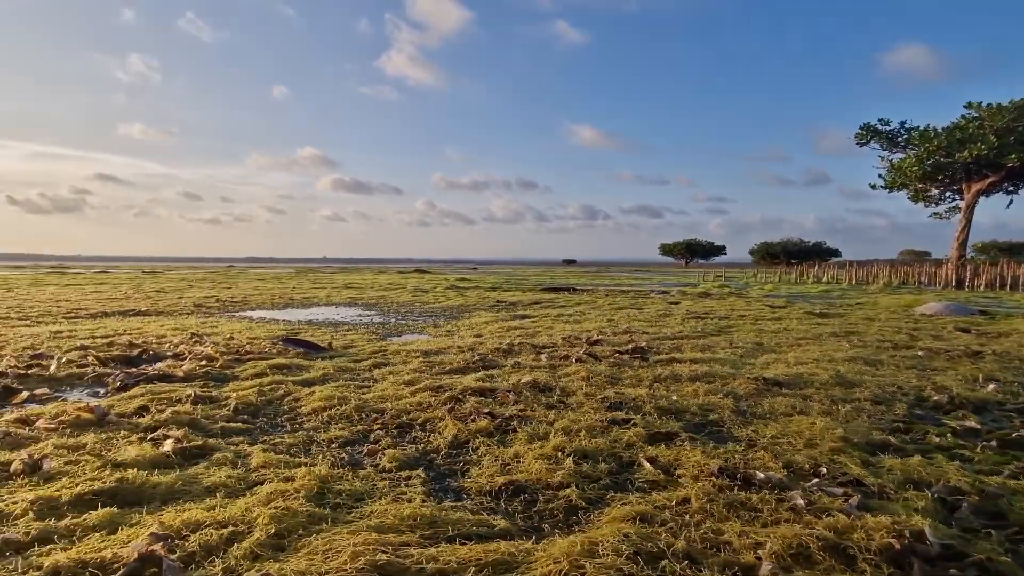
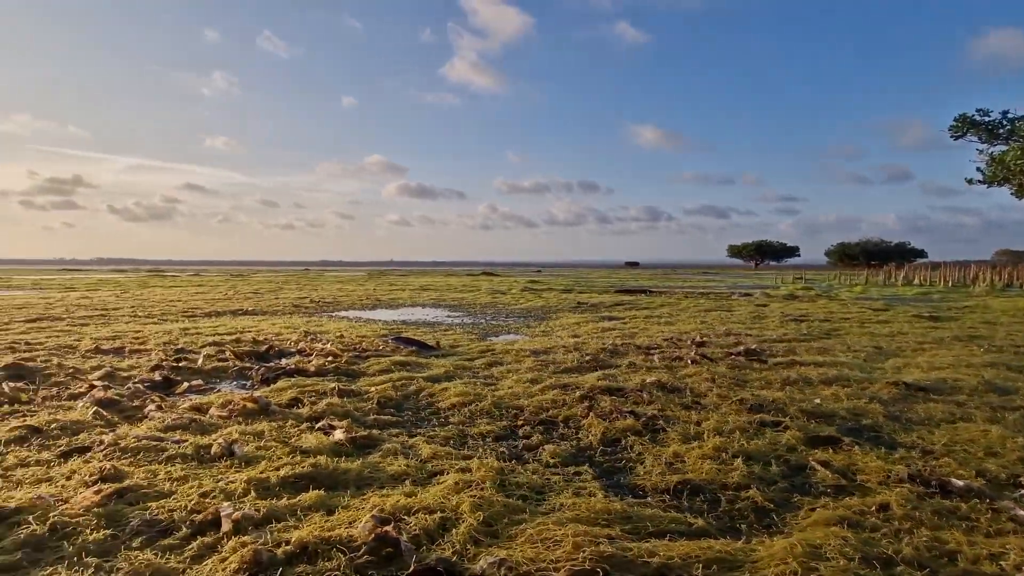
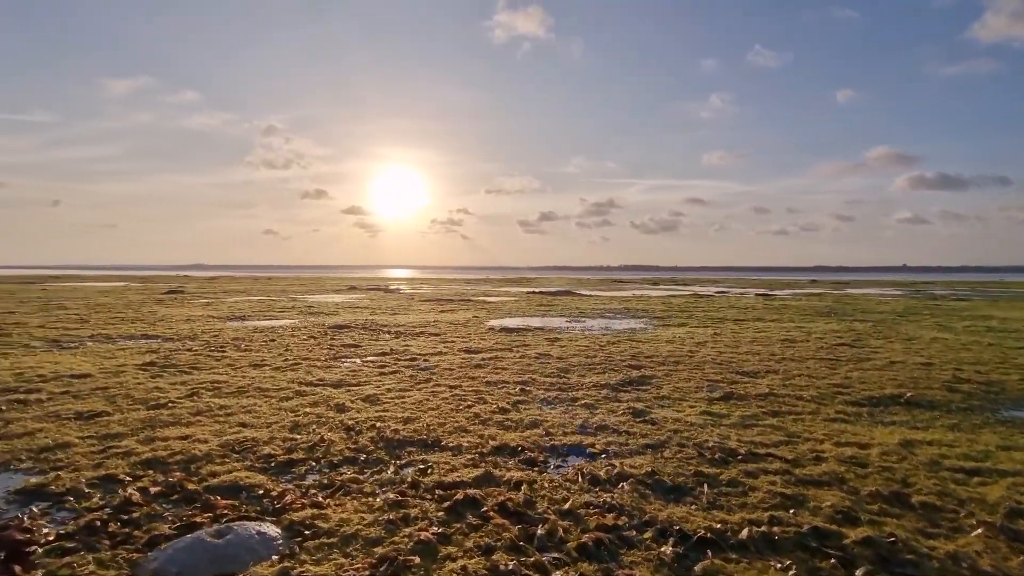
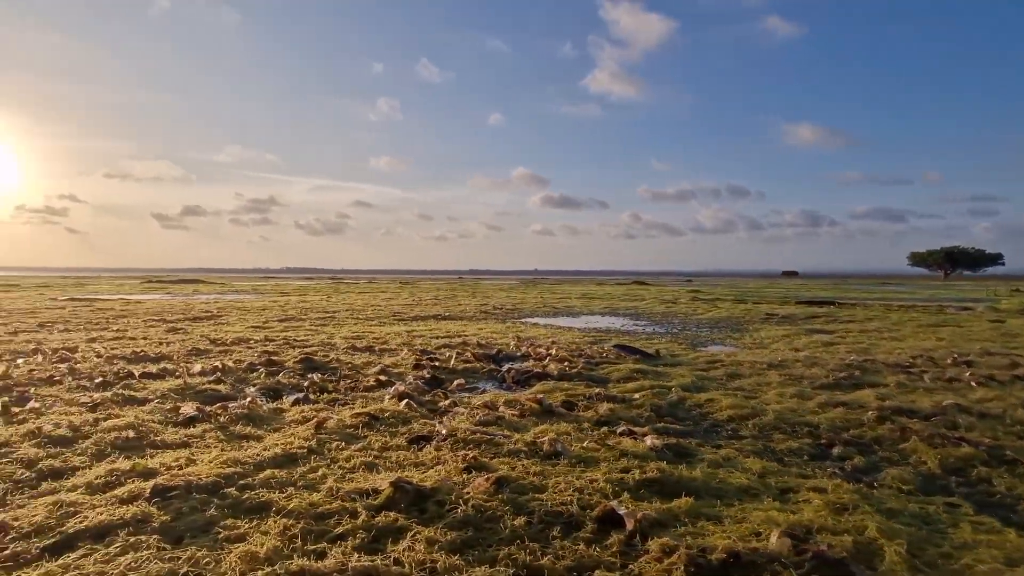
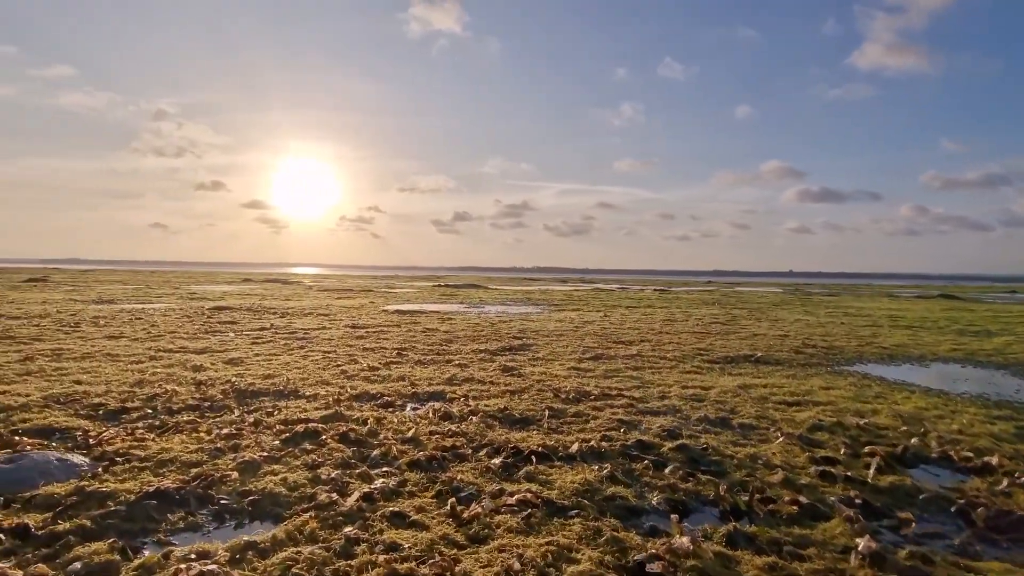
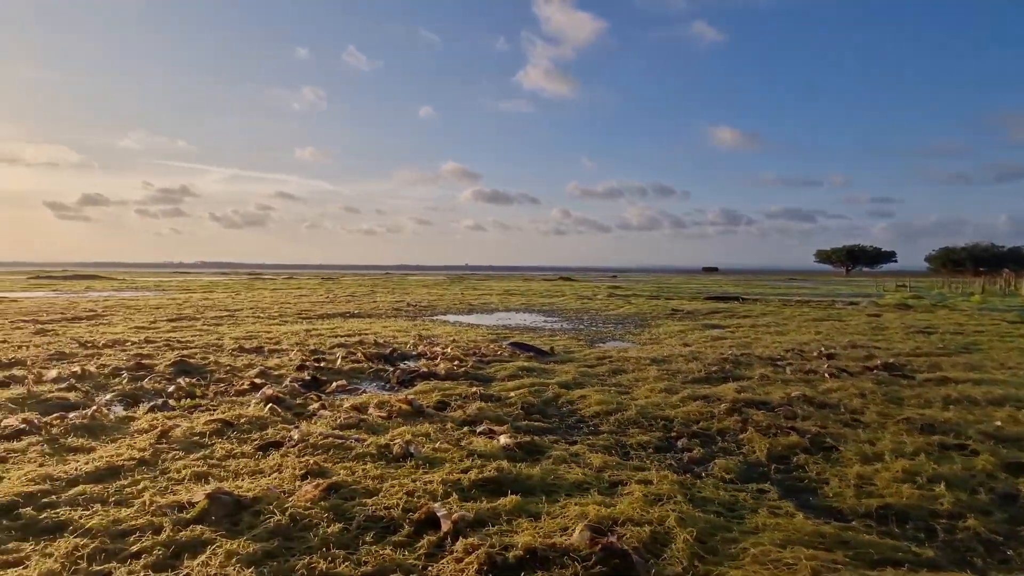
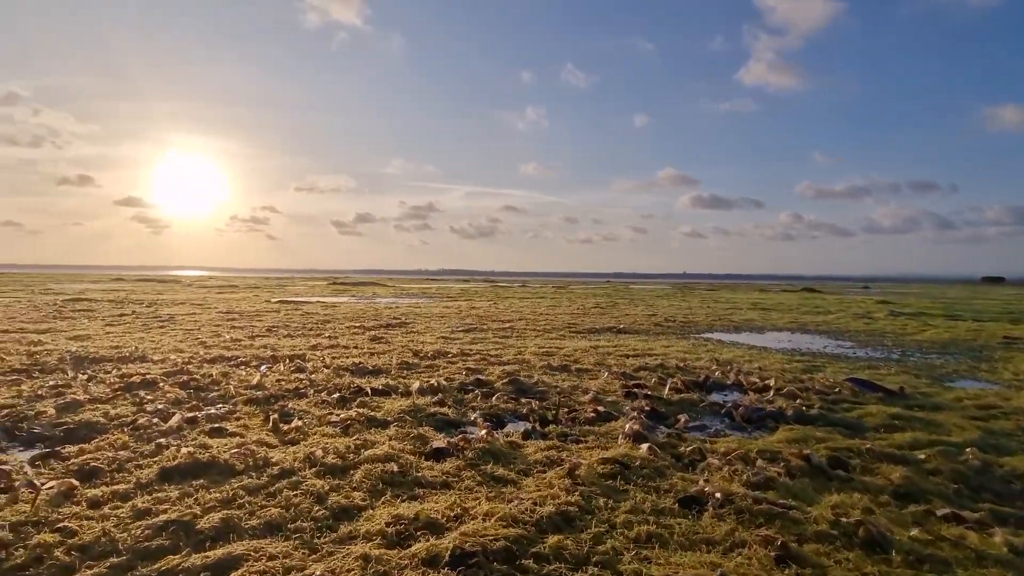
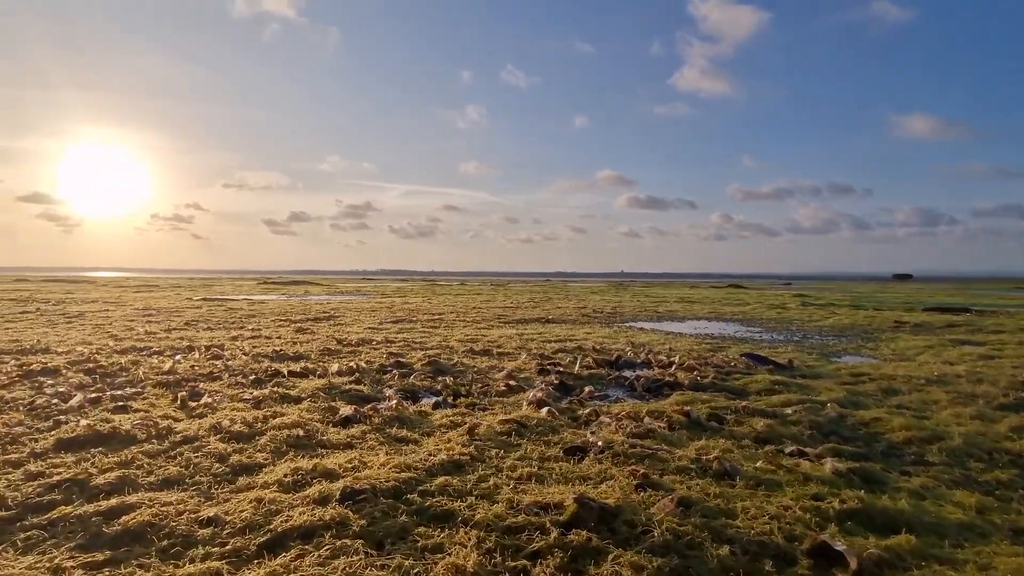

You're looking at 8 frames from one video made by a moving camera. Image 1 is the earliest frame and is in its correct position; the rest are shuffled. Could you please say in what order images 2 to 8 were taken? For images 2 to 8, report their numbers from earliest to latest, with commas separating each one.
2, 6, 4, 8, 7, 5, 3
